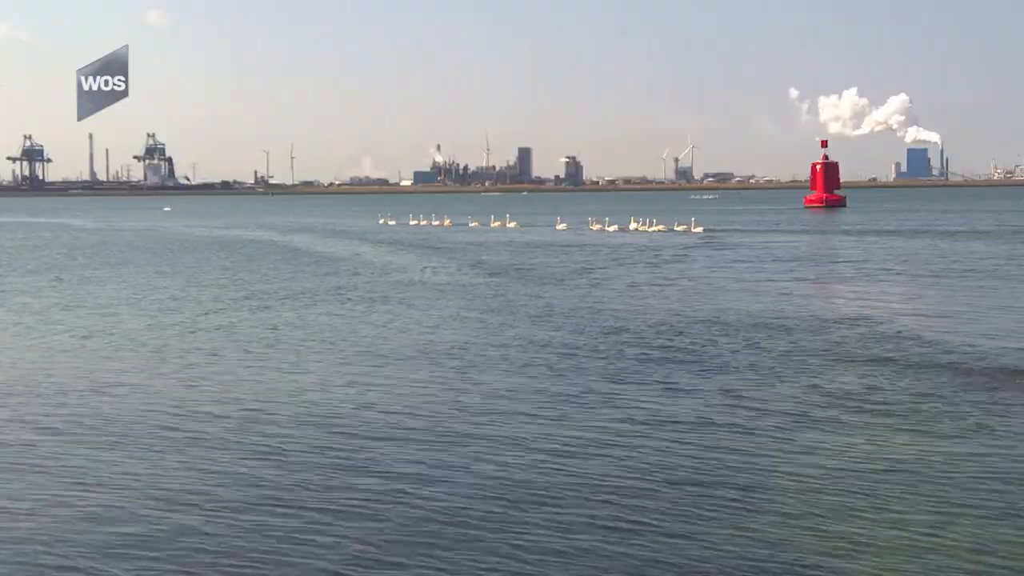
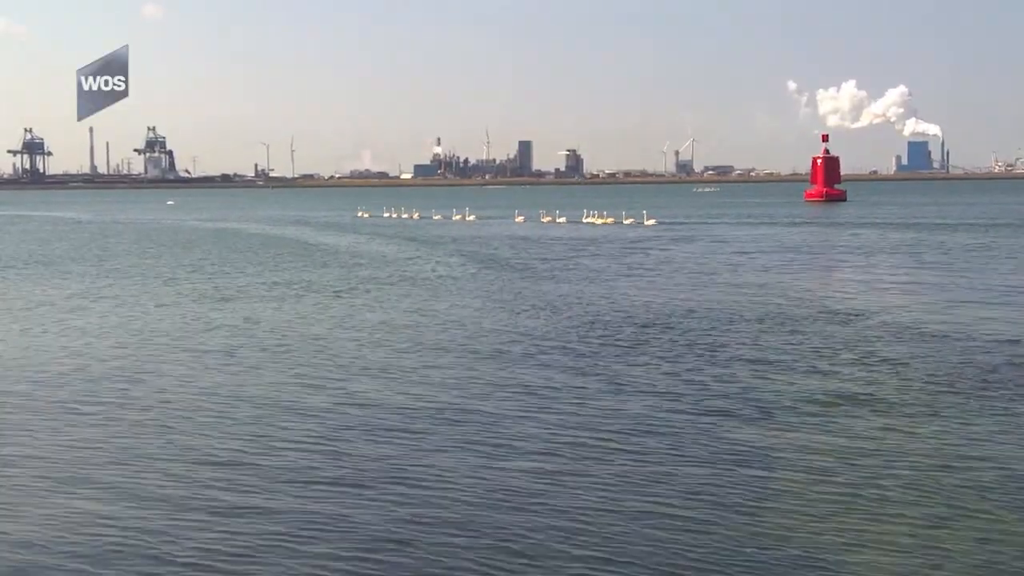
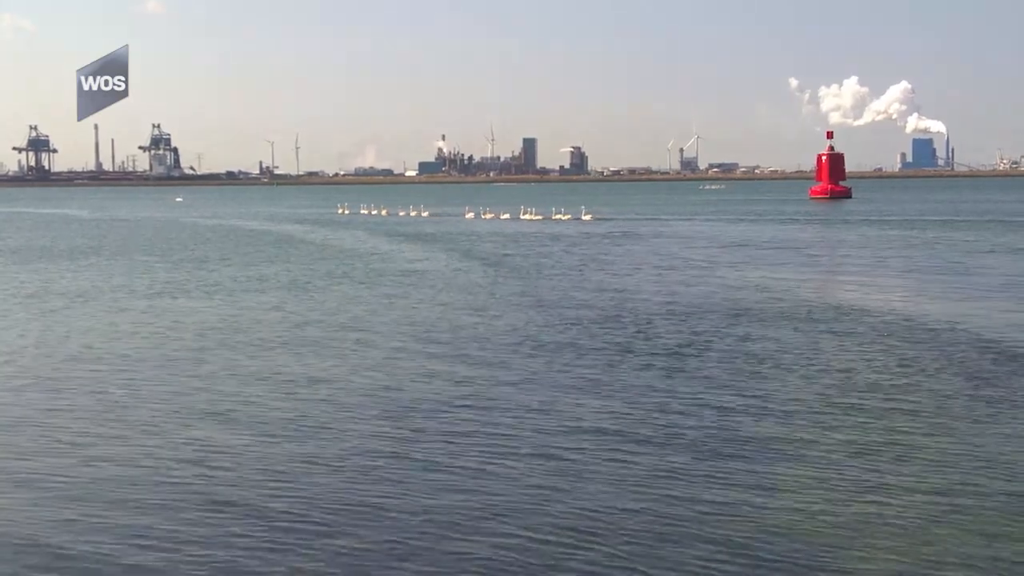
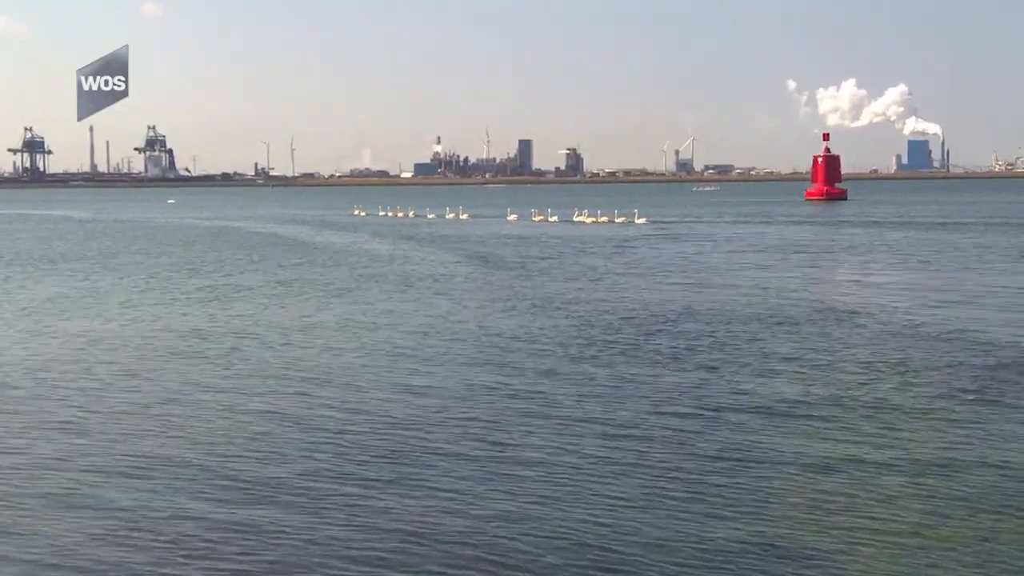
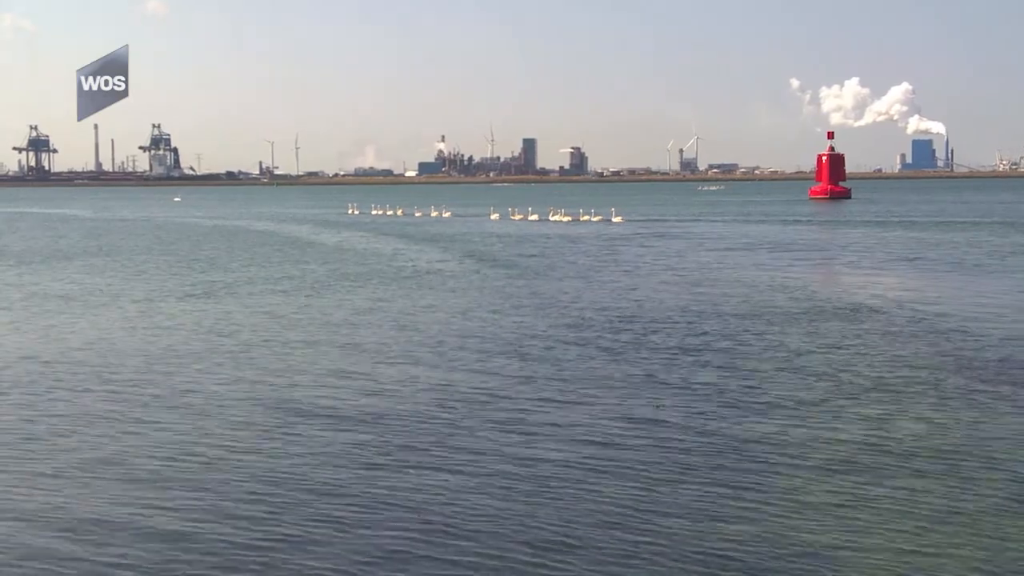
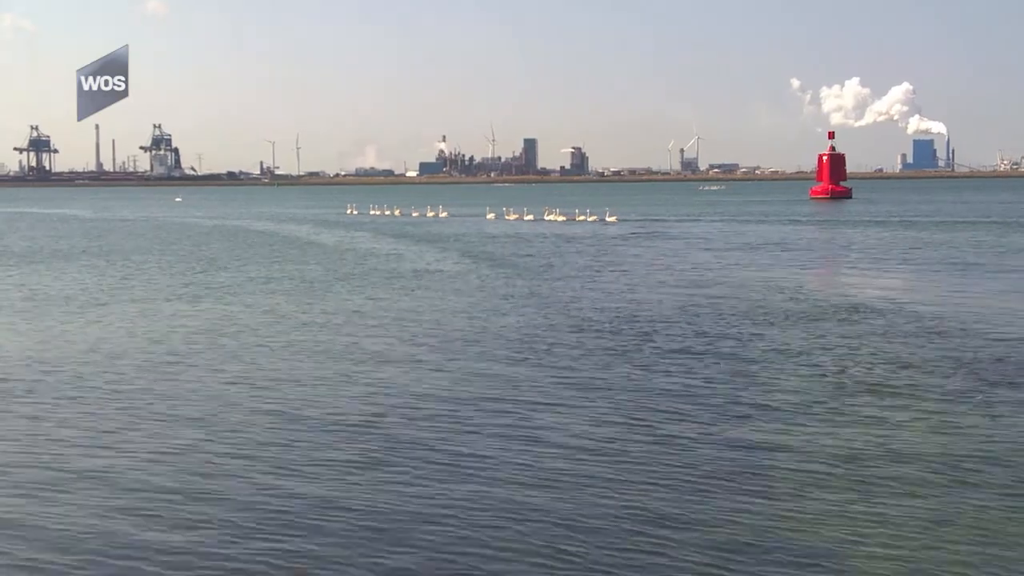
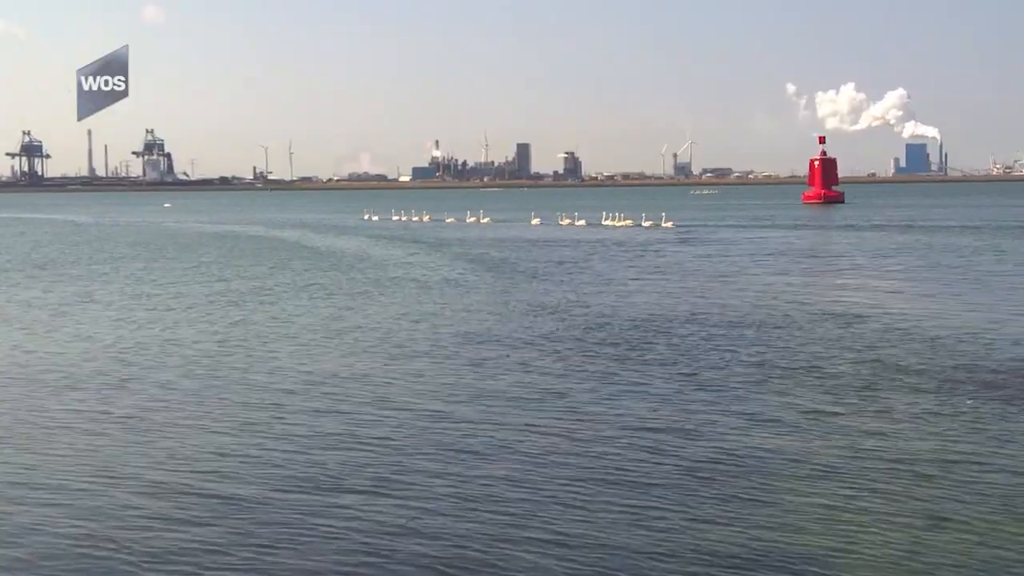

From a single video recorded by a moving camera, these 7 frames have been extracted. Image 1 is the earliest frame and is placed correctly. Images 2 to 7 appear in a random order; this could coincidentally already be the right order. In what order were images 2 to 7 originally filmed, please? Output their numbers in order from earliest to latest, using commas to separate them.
7, 2, 4, 5, 6, 3
